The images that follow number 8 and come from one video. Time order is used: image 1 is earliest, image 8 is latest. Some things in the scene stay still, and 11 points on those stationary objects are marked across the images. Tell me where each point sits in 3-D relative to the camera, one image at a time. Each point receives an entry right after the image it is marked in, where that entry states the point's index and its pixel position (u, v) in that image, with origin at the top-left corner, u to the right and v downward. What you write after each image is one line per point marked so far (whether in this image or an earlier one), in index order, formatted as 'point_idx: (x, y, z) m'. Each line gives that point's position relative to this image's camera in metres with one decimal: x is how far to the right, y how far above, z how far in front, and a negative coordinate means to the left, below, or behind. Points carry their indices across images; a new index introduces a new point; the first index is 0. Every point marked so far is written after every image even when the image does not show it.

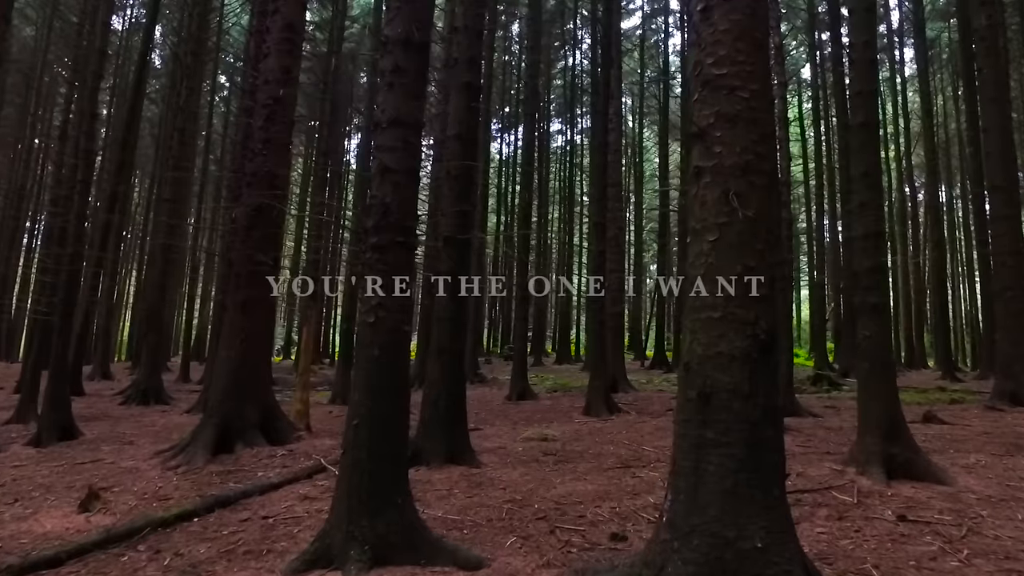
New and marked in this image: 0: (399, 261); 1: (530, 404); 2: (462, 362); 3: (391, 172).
0: (-0.6, +0.1, +3.4) m
1: (+0.3, -2.1, +12.6) m
2: (-0.4, -0.6, +6.0) m
3: (-0.6, +0.6, +3.4) m
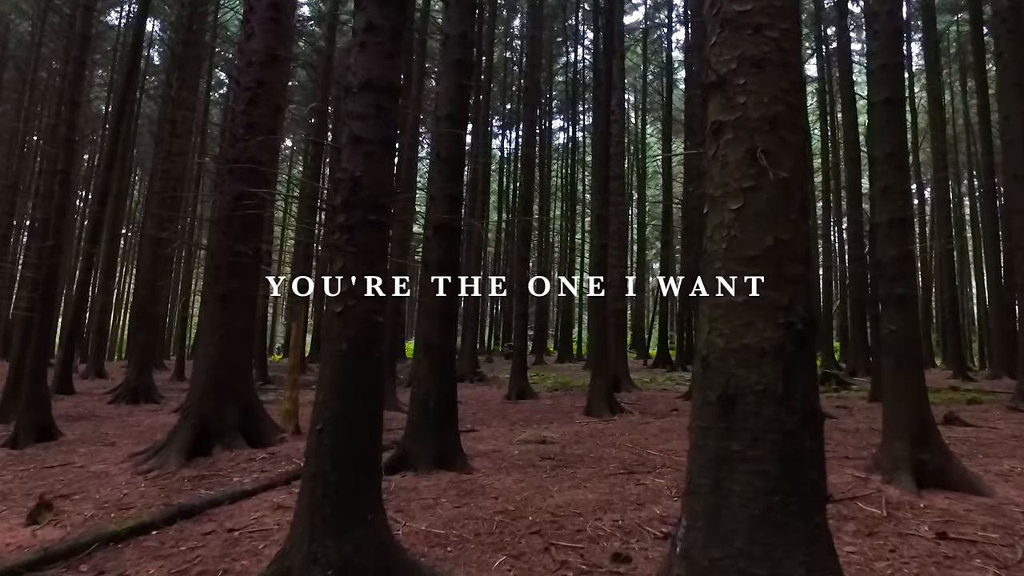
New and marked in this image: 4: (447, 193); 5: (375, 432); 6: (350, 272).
0: (-0.6, +0.2, +3.0) m
1: (+0.3, -2.0, +12.2) m
2: (-0.5, -0.6, +5.6) m
3: (-0.6, +0.6, +3.0) m
4: (-0.5, +0.8, +5.7) m
5: (-0.6, -0.6, +2.9) m
6: (-0.7, +0.1, +3.0) m
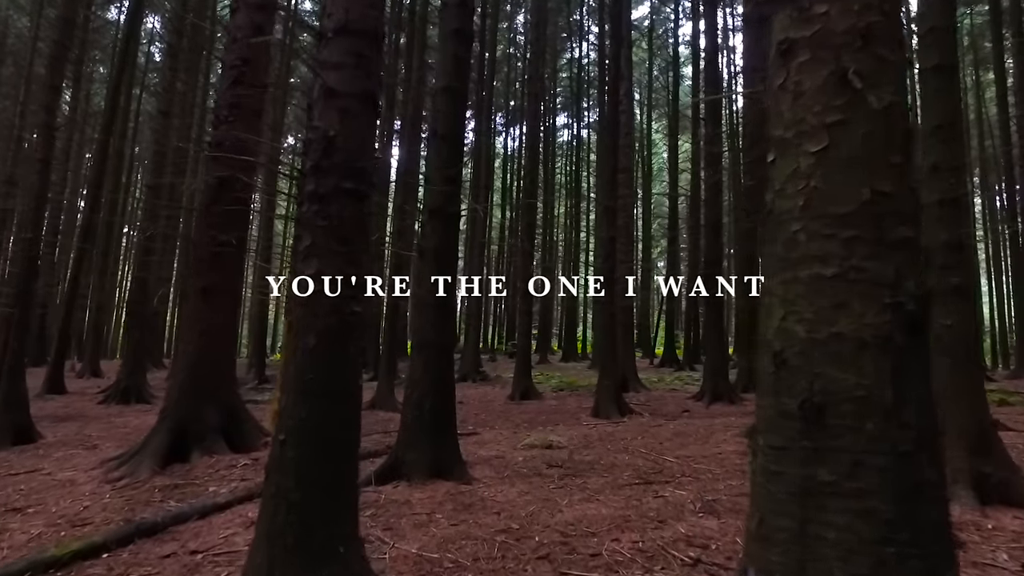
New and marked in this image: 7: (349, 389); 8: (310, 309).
0: (-0.6, +0.3, +2.5) m
1: (+0.4, -2.0, +11.7) m
2: (-0.5, -0.5, +5.1) m
3: (-0.6, +0.7, +2.5) m
4: (-0.5, +0.8, +5.2) m
5: (-0.6, -0.5, +2.4) m
6: (-0.7, +0.1, +2.5) m
7: (-0.6, -0.3, +2.4) m
8: (-0.7, -0.1, +2.4) m
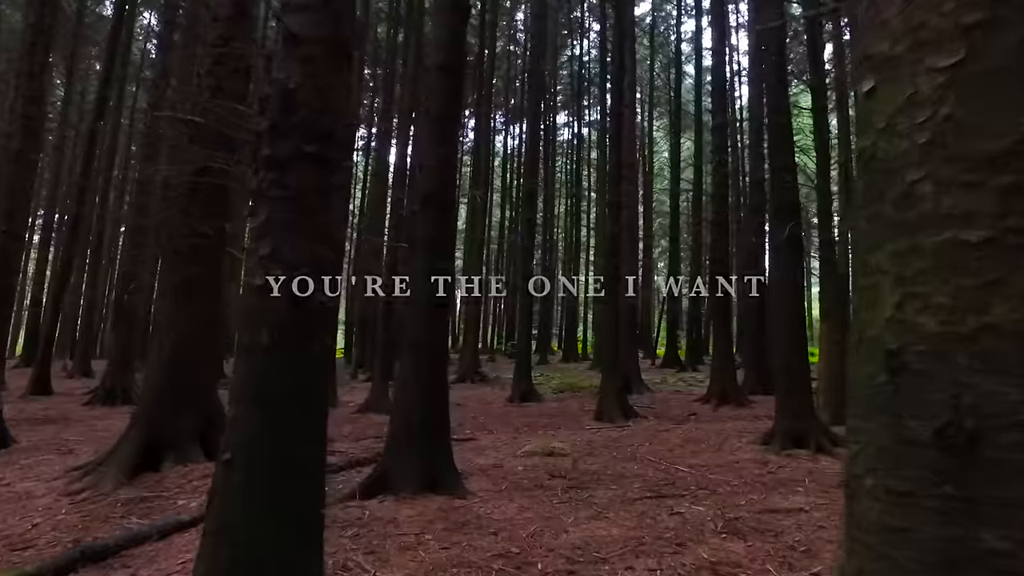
0: (-0.6, +0.3, +2.0) m
1: (+0.4, -1.9, +11.2) m
2: (-0.5, -0.5, +4.7) m
3: (-0.6, +0.7, +2.1) m
4: (-0.5, +0.9, +4.7) m
5: (-0.6, -0.5, +2.0) m
6: (-0.7, +0.2, +2.0) m
7: (-0.6, -0.3, +2.0) m
8: (-0.7, 0.0, +2.0) m
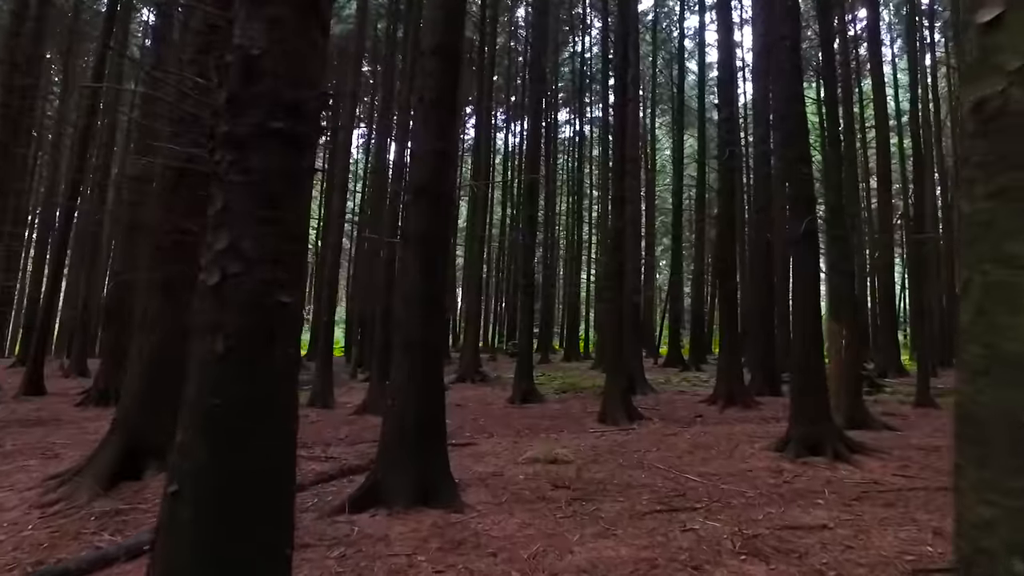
0: (-0.6, +0.3, +1.8) m
1: (+0.4, -1.9, +11.0) m
2: (-0.5, -0.5, +4.4) m
3: (-0.6, +0.7, +1.8) m
4: (-0.5, +0.9, +4.4) m
5: (-0.6, -0.5, +1.7) m
6: (-0.7, +0.2, +1.7) m
7: (-0.6, -0.3, +1.7) m
8: (-0.7, 0.0, +1.7) m
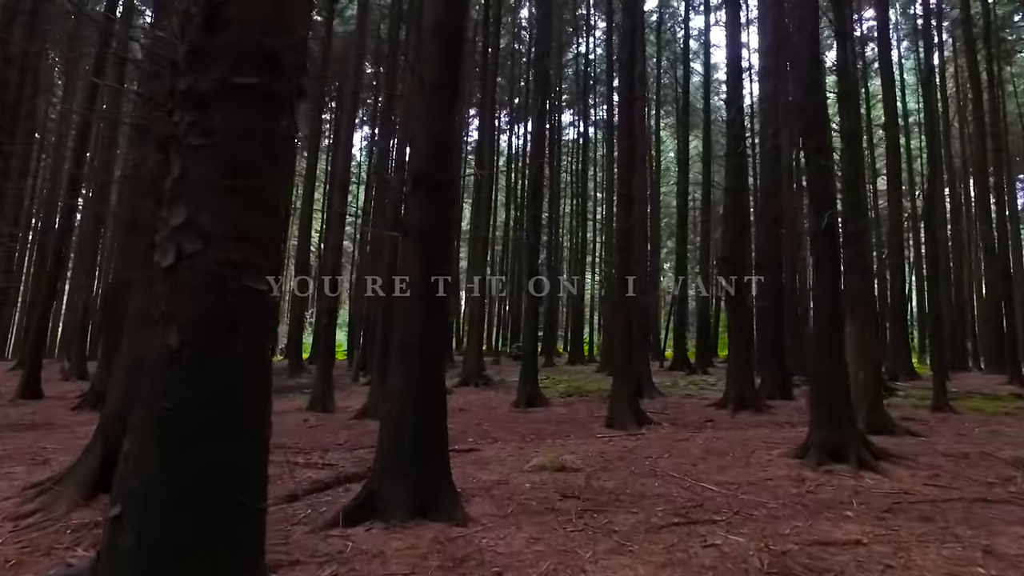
0: (-0.6, +0.3, +1.5) m
1: (+0.5, -1.9, +10.7) m
2: (-0.4, -0.5, +4.1) m
3: (-0.6, +0.8, +1.5) m
4: (-0.5, +0.9, +4.2) m
5: (-0.5, -0.5, +1.4) m
6: (-0.7, +0.2, +1.5) m
7: (-0.6, -0.3, +1.4) m
8: (-0.7, 0.0, +1.4) m
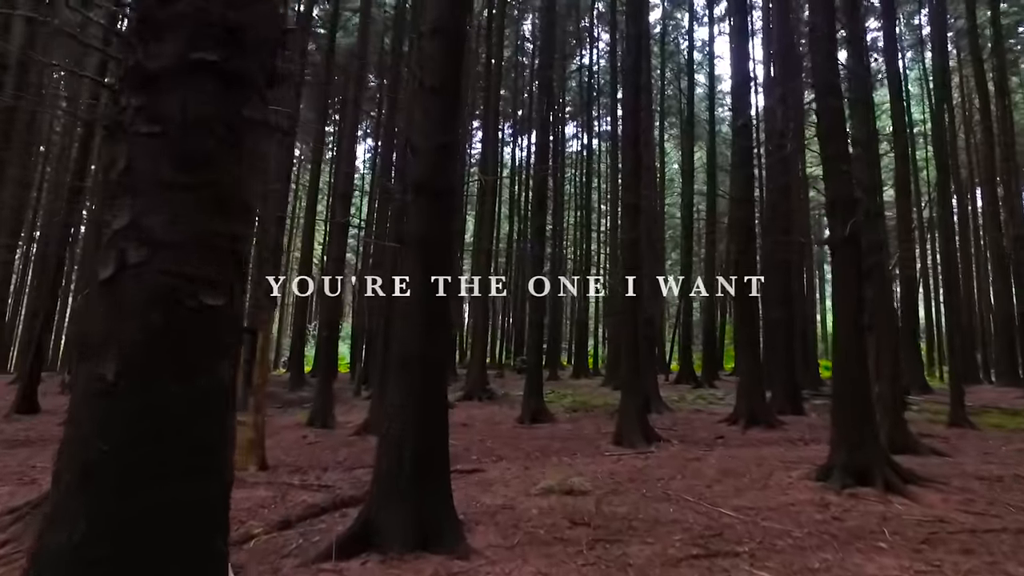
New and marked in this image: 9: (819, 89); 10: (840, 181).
0: (-0.5, +0.3, +1.2) m
1: (+0.5, -2.1, +10.4) m
2: (-0.4, -0.5, +3.9) m
3: (-0.6, +0.7, +1.3) m
4: (-0.4, +0.8, +3.9) m
5: (-0.5, -0.5, +1.2) m
6: (-0.6, +0.2, +1.2) m
7: (-0.5, -0.3, +1.2) m
8: (-0.7, 0.0, +1.2) m
9: (+2.5, +1.6, +5.6) m
10: (+2.6, +0.8, +5.5) m
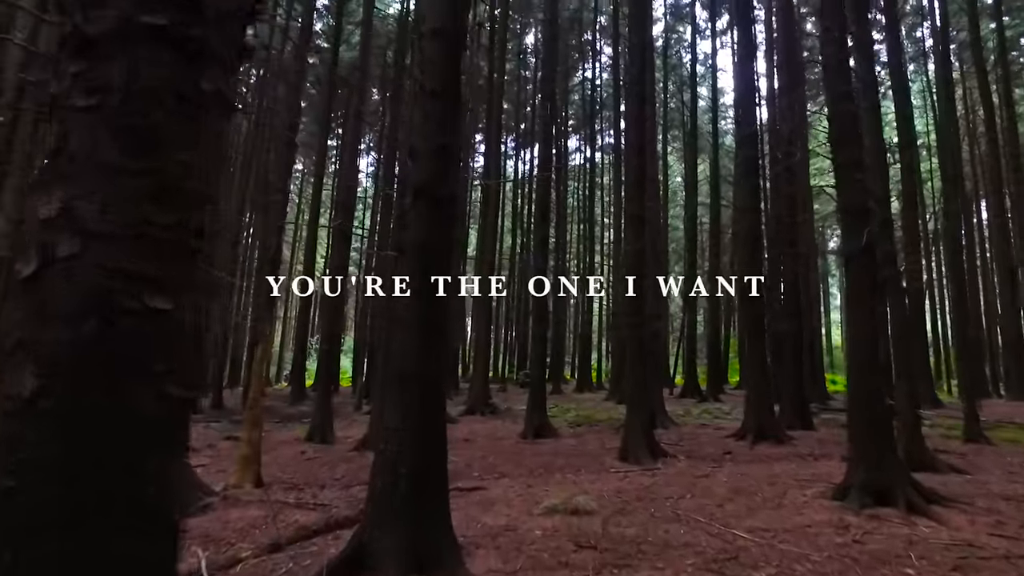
0: (-0.5, +0.3, +1.1) m
1: (+0.6, -2.3, +10.1) m
2: (-0.4, -0.6, +3.7) m
3: (-0.6, +0.7, +1.1) m
4: (-0.4, +0.8, +3.8) m
5: (-0.5, -0.5, +1.0) m
6: (-0.6, +0.2, +1.0) m
7: (-0.5, -0.3, +1.0) m
8: (-0.7, 0.0, +1.0) m
9: (+2.5, +1.6, +5.5) m
10: (+2.6, +0.8, +5.3) m
